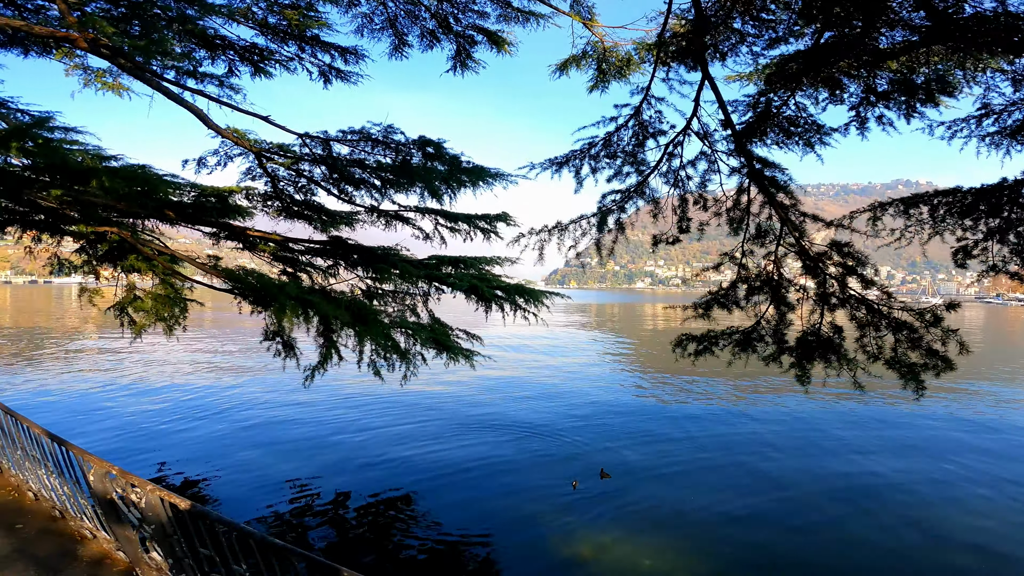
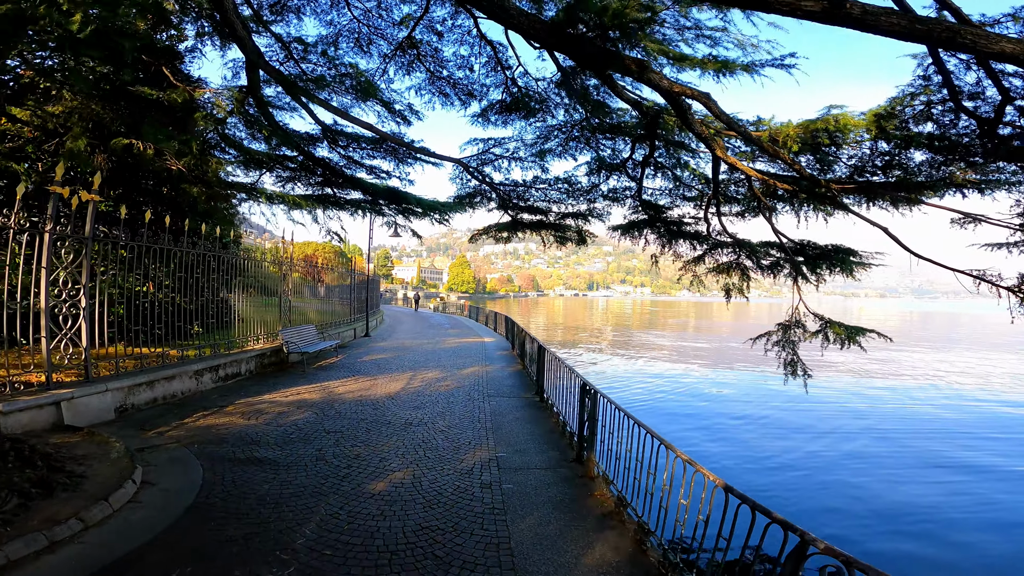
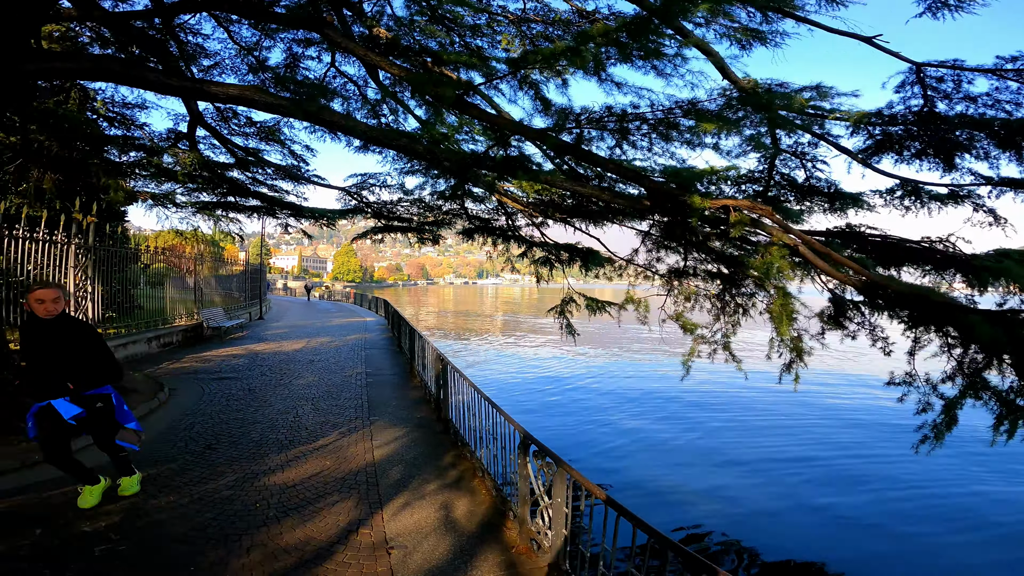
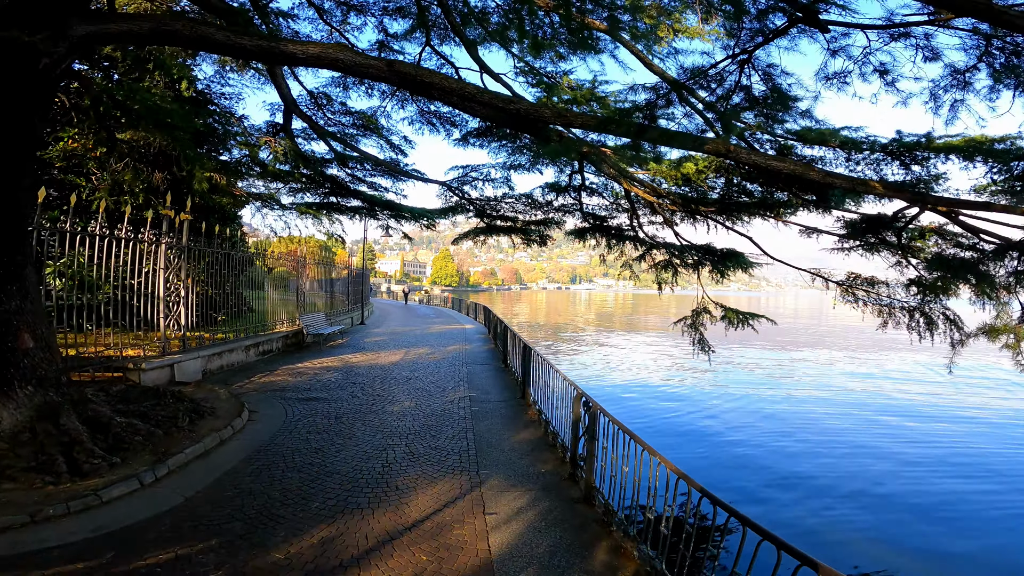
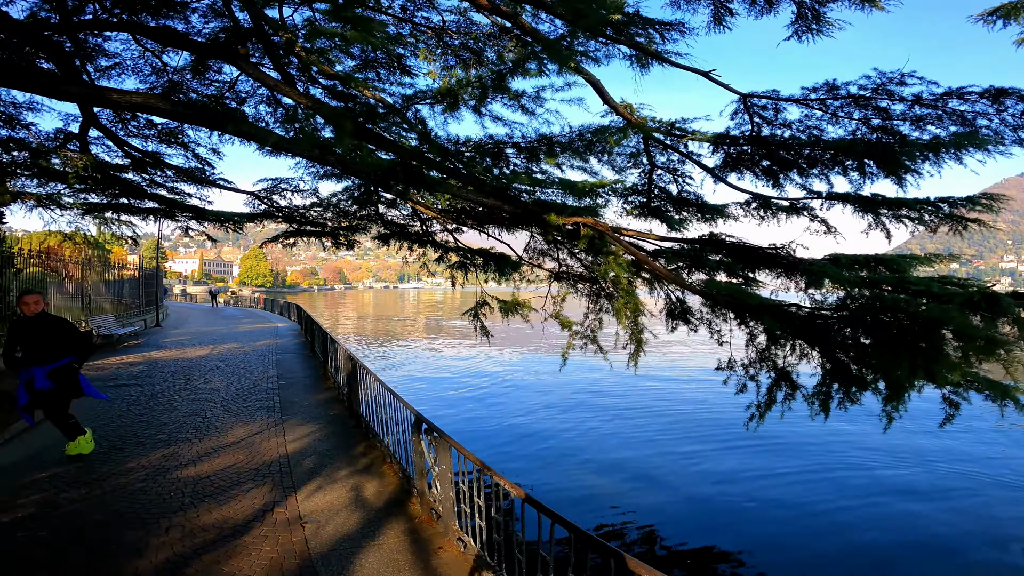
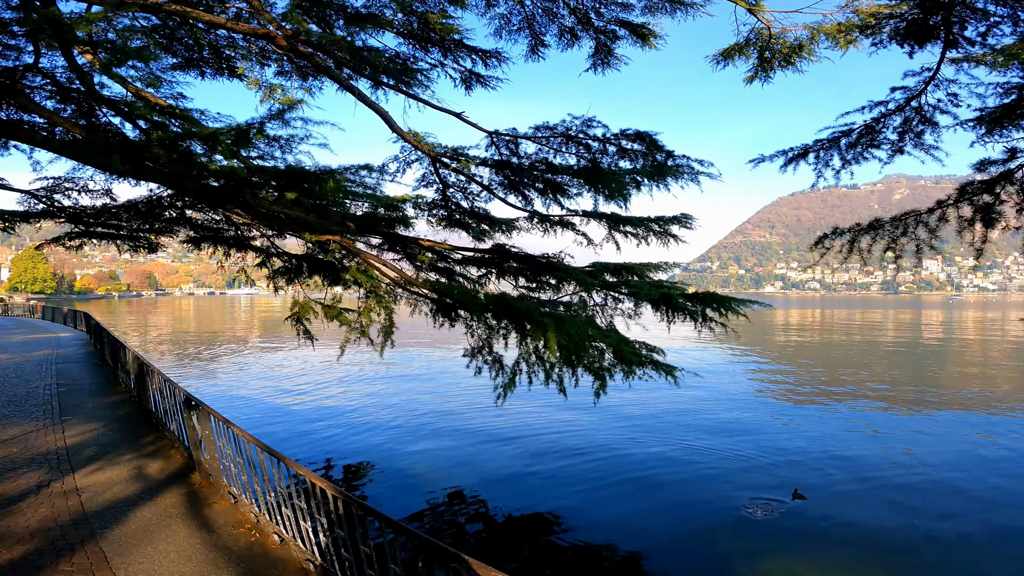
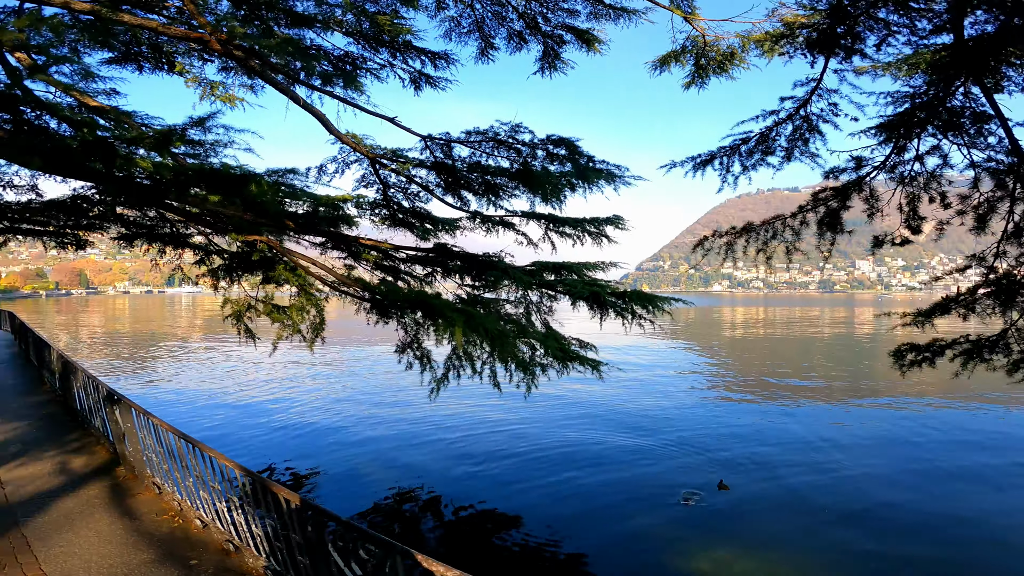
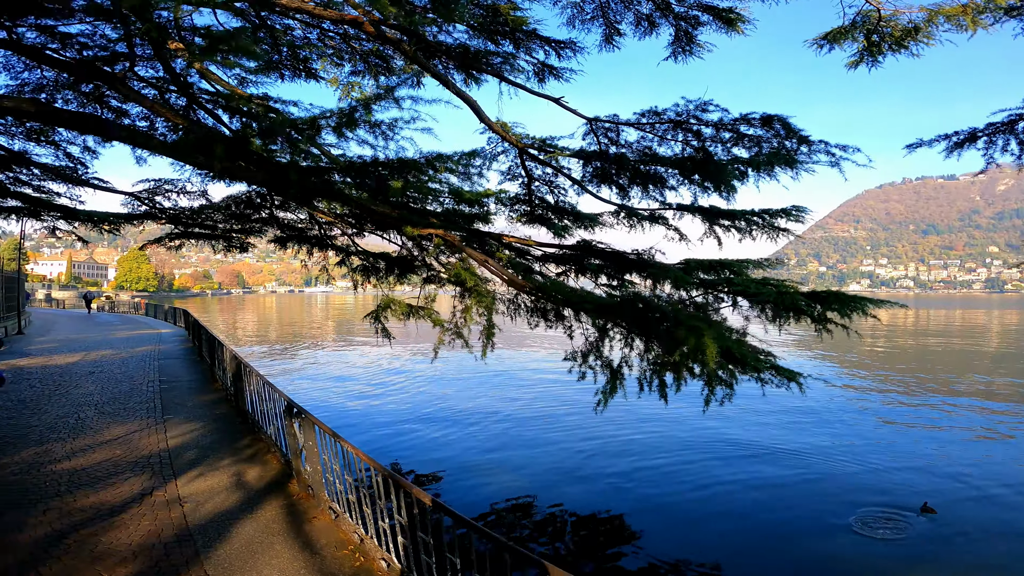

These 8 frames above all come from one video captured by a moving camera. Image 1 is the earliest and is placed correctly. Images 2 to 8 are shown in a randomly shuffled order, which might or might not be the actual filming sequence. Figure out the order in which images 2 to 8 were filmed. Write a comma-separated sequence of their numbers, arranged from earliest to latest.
7, 6, 8, 5, 3, 4, 2
